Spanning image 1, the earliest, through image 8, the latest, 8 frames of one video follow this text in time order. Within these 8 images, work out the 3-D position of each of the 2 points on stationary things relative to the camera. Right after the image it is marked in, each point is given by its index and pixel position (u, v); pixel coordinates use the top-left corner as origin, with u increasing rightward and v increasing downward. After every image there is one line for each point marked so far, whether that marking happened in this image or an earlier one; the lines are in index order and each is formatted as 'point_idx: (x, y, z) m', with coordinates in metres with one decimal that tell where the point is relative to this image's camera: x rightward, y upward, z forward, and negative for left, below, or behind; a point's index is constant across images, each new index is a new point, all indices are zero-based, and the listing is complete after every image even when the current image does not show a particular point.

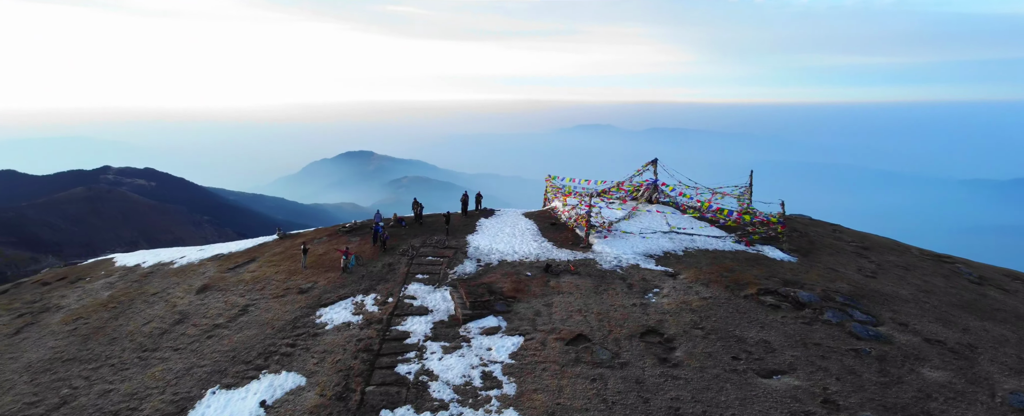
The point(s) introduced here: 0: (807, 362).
0: (+10.4, -5.5, +19.2) m
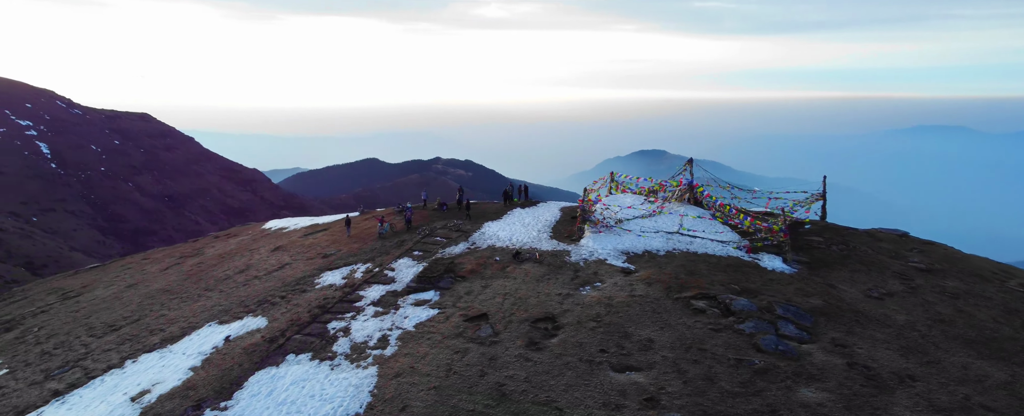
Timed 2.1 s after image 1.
0: (+5.3, -5.2, +18.0) m
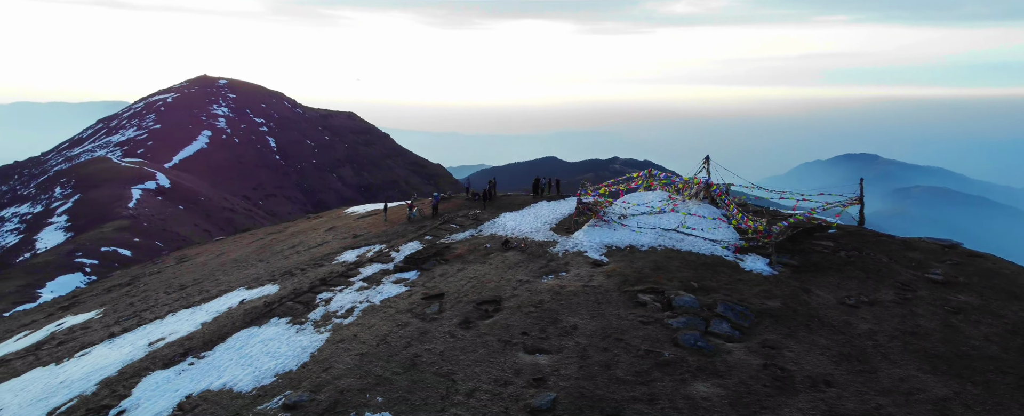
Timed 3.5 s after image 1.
0: (+2.3, -4.8, +18.5) m
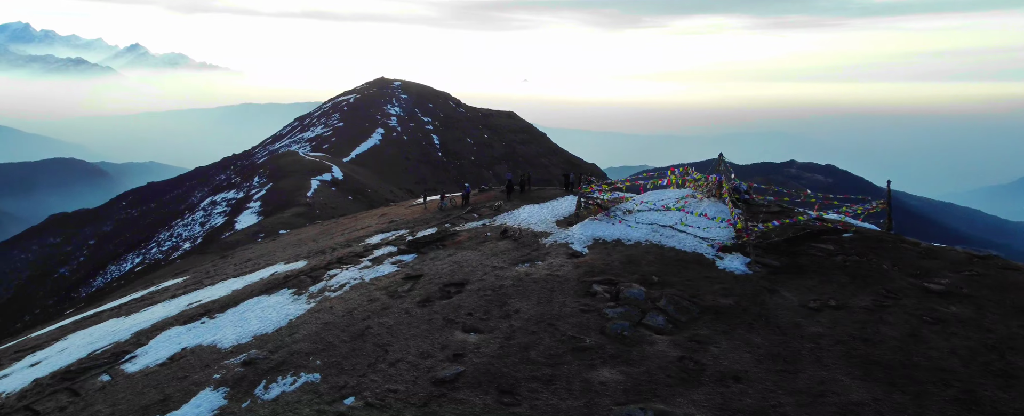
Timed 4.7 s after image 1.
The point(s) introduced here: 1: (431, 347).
0: (-0.2, -4.5, +19.8) m
1: (-2.9, -4.9, +19.0) m
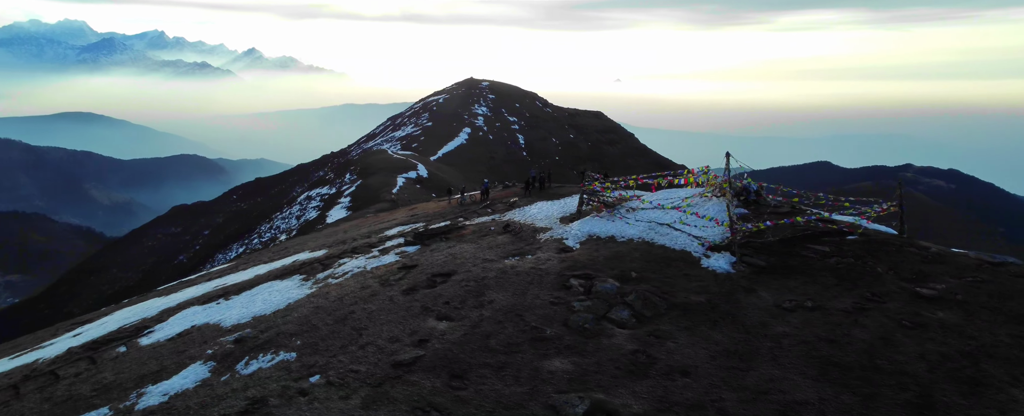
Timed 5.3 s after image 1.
0: (-1.4, -4.3, +20.7) m
1: (-4.1, -4.6, +20.2) m
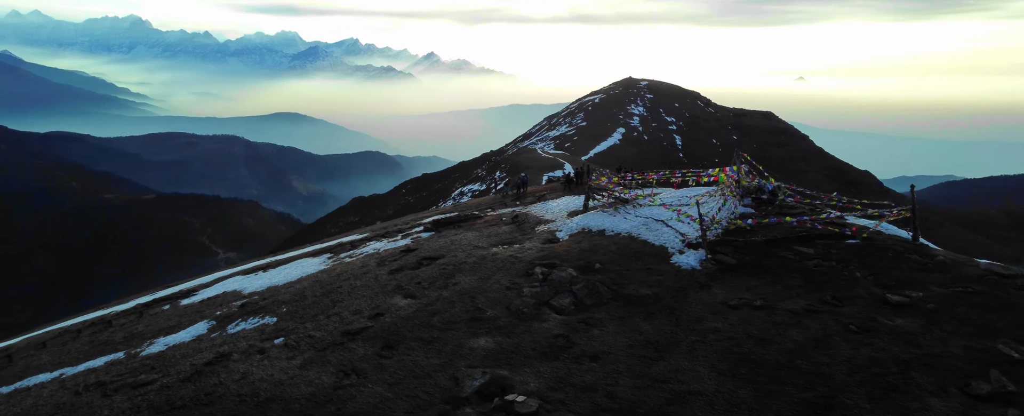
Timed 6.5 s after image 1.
0: (-3.4, -3.9, +23.0) m
1: (-6.2, -4.2, +23.0) m
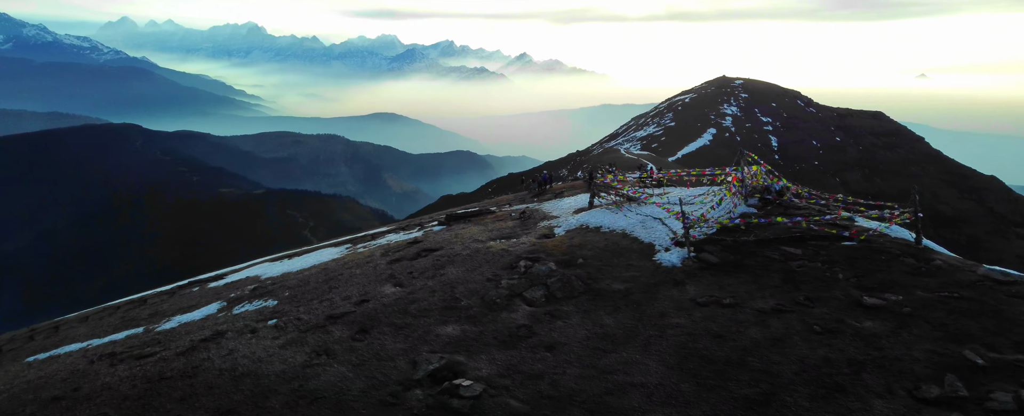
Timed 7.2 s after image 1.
0: (-4.3, -3.7, +24.6) m
1: (-7.1, -3.9, +24.8) m
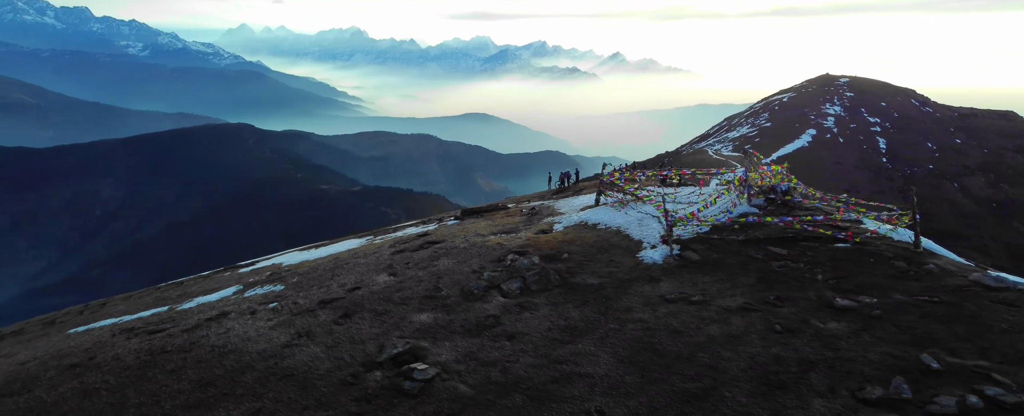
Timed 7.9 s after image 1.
0: (-5.1, -3.4, +26.2) m
1: (-7.8, -3.6, +26.8) m
